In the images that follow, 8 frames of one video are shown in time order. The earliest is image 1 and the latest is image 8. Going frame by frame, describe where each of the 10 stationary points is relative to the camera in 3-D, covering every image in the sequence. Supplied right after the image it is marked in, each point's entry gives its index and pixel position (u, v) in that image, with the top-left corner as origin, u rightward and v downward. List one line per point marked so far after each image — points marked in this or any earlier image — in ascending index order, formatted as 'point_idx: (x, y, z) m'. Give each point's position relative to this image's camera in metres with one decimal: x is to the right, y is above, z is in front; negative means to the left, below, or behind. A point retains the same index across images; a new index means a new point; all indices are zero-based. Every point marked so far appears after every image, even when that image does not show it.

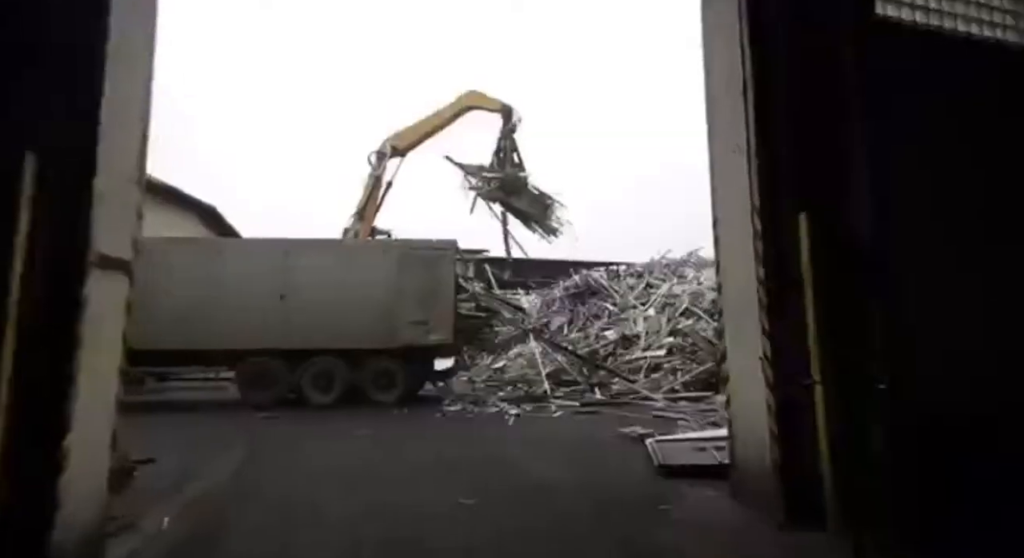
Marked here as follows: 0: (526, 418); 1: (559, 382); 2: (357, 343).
0: (+0.1, -1.5, +6.3) m
1: (+0.7, -1.6, +8.8) m
2: (-1.9, -0.8, +7.0) m
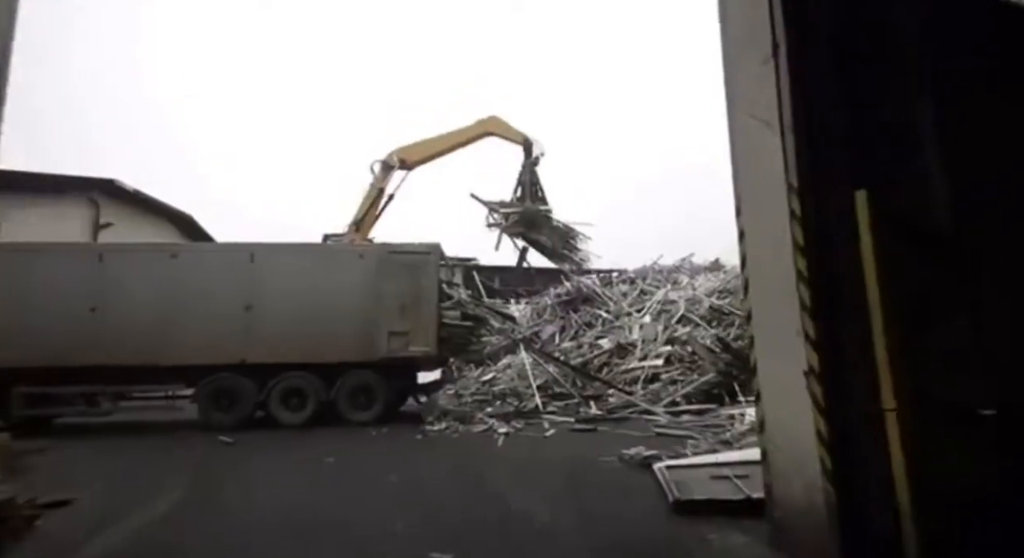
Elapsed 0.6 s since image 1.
0: (0.0, -1.6, +5.7) m
1: (+0.5, -1.7, +8.2) m
2: (-2.0, -0.9, +6.4) m
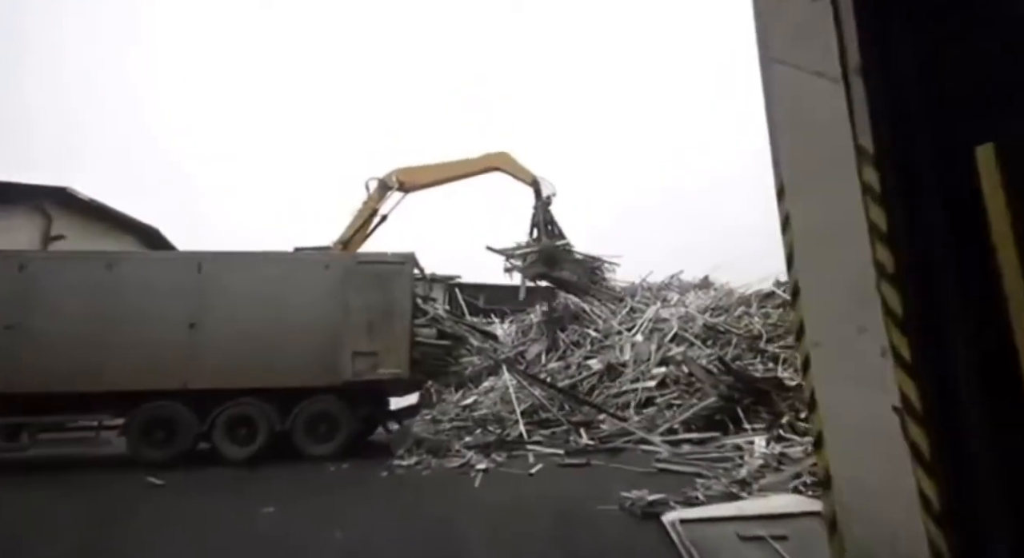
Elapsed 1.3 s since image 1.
0: (-0.1, -1.7, +4.9) m
1: (+0.3, -1.9, +7.4) m
2: (-2.2, -1.0, +5.6) m
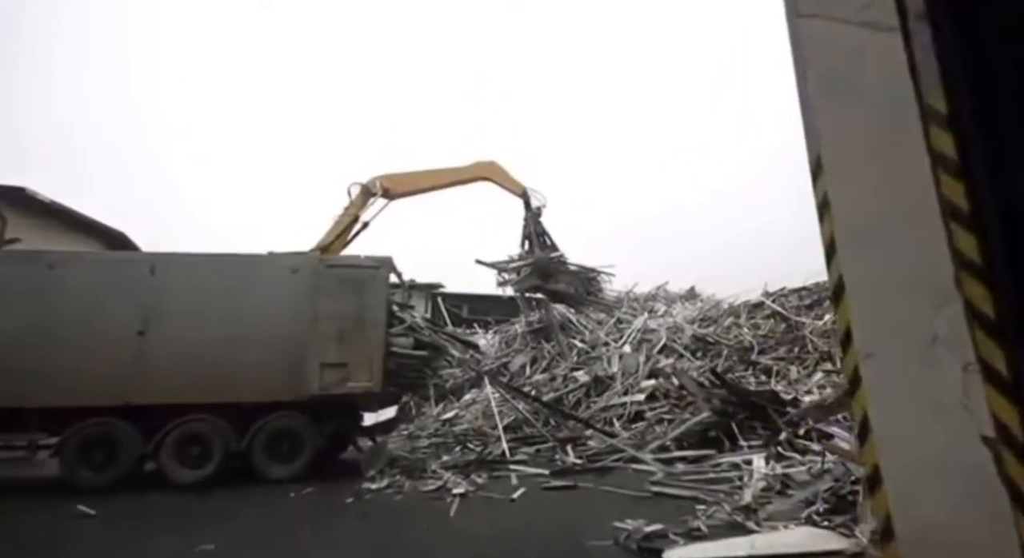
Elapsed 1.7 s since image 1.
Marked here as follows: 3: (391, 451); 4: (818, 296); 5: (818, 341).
0: (-0.3, -1.7, +4.5) m
1: (+0.1, -2.0, +7.0) m
2: (-2.4, -1.0, +5.1) m
3: (-1.3, -1.9, +6.3) m
4: (+5.6, -0.3, +10.7) m
5: (+4.6, -0.9, +8.8) m
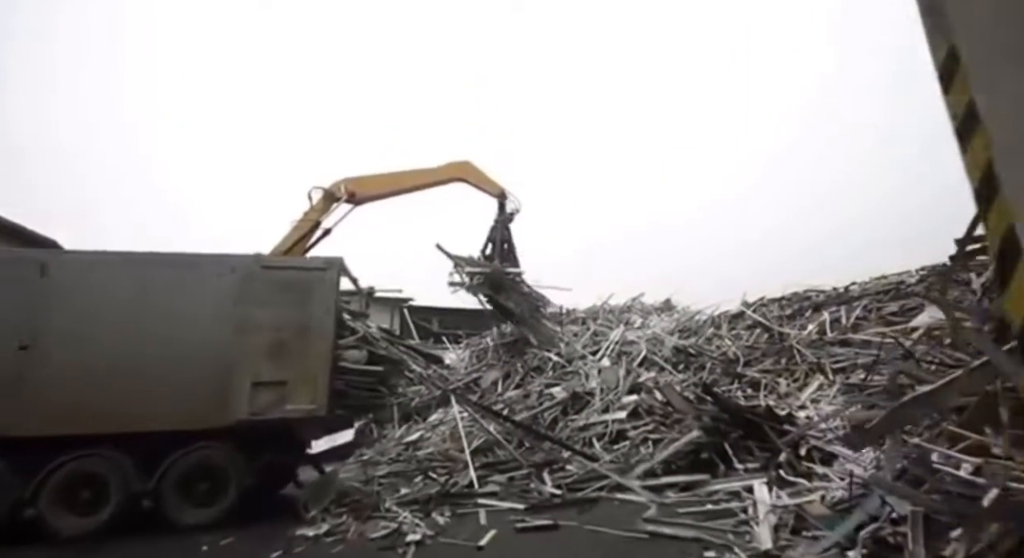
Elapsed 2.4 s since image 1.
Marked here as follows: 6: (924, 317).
0: (-0.5, -1.7, +3.7) m
1: (-0.2, -2.0, +6.2) m
2: (-2.6, -1.0, +4.2) m
3: (-1.6, -1.9, +5.5) m
4: (+5.1, -0.5, +10.2) m
5: (+4.2, -1.0, +8.2) m
6: (+5.6, -0.5, +7.9) m
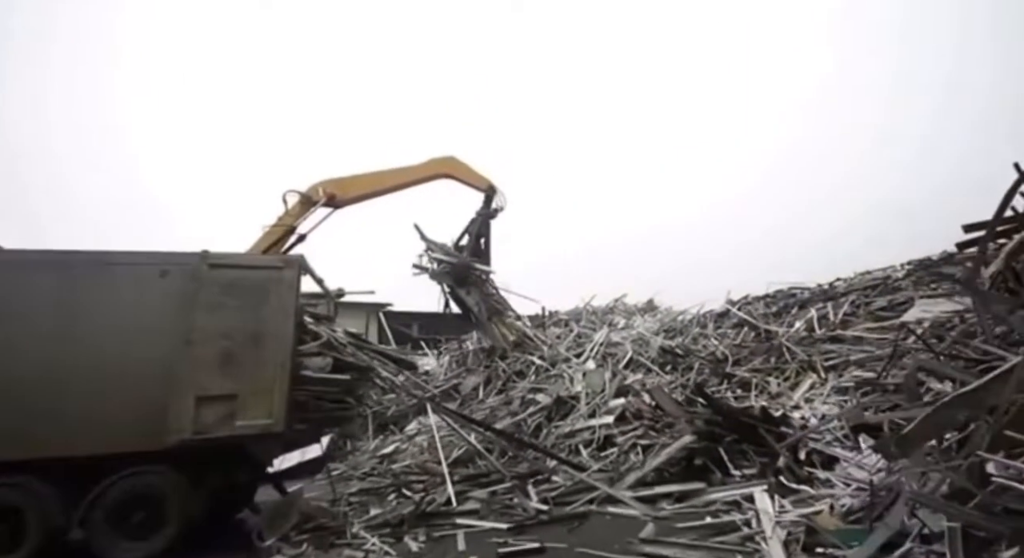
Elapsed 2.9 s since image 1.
0: (-0.6, -1.7, +3.2) m
1: (-0.4, -2.0, +5.8) m
2: (-2.7, -1.1, +3.7) m
3: (-1.8, -1.9, +5.0) m
4: (+4.7, -0.4, +9.9) m
5: (+3.9, -1.0, +7.9) m
6: (+5.4, -0.4, +7.6) m
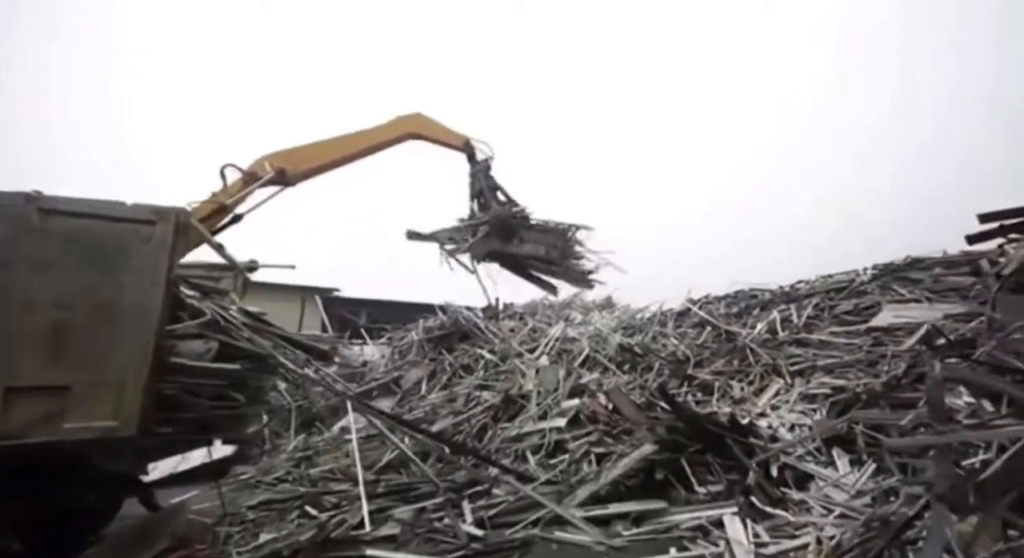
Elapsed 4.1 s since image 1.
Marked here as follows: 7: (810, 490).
0: (-1.0, -1.5, +2.4) m
1: (-1.0, -1.8, +4.9) m
2: (-3.1, -0.8, +2.7) m
3: (-2.3, -1.7, +4.0) m
4: (+3.9, -0.4, +9.4) m
5: (+3.2, -0.9, +7.4) m
6: (+4.7, -0.5, +7.2) m
7: (+2.4, -1.7, +4.5) m
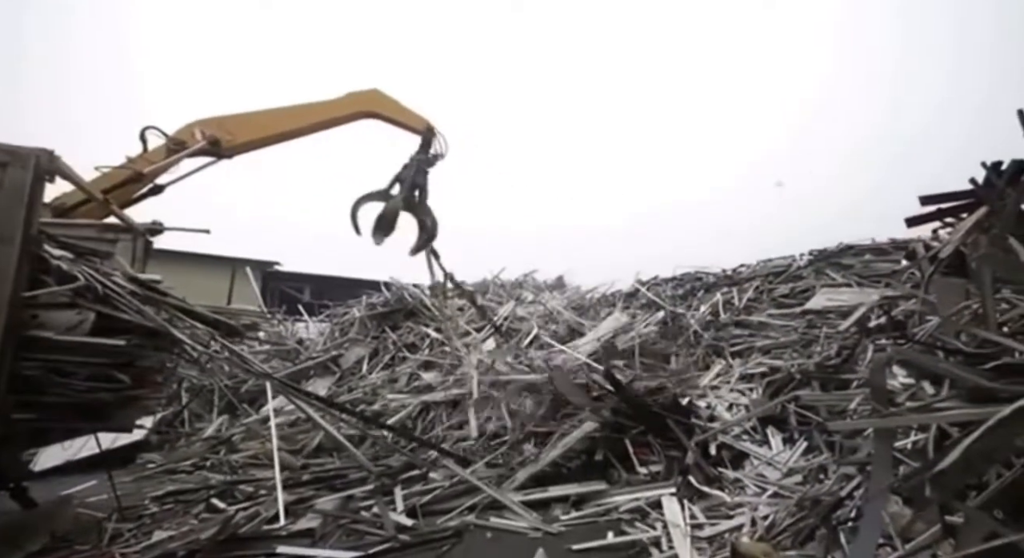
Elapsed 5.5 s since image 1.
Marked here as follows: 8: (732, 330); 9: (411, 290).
0: (-1.3, -1.4, +2.1) m
1: (-1.5, -1.6, +4.6) m
2: (-3.4, -0.6, +2.2) m
3: (-2.7, -1.5, +3.6) m
4: (+3.0, -0.1, +9.5) m
5: (+2.5, -0.7, +7.4) m
6: (+4.0, -0.3, +7.3) m
7: (+1.9, -1.5, +4.5) m
8: (+2.8, -0.7, +7.3) m
9: (-1.6, -0.2, +9.0) m
